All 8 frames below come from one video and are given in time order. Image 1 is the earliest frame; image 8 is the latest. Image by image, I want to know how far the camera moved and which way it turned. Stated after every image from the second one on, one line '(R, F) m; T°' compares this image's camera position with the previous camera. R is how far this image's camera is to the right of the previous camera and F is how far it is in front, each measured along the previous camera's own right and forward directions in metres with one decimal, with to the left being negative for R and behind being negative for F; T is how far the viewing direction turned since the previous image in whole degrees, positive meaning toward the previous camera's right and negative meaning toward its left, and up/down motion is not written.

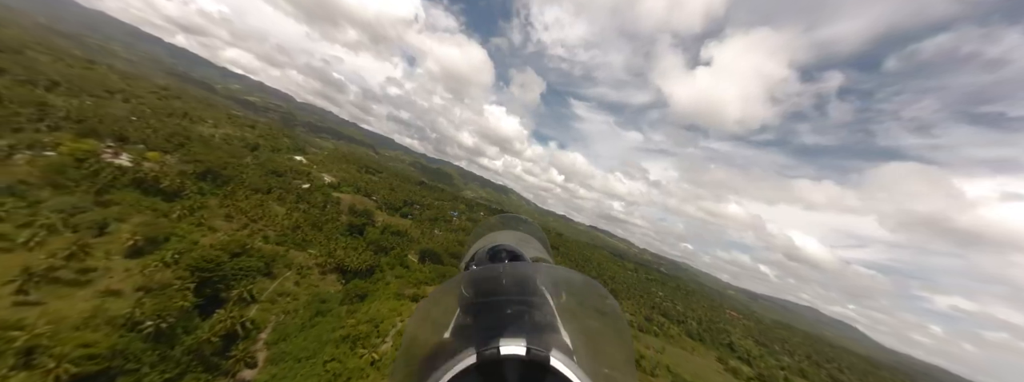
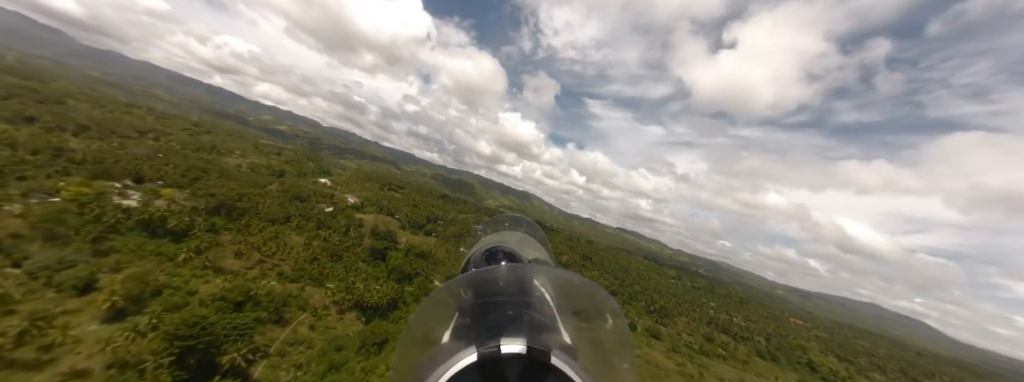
(-0.6, +2.0) m; -4°
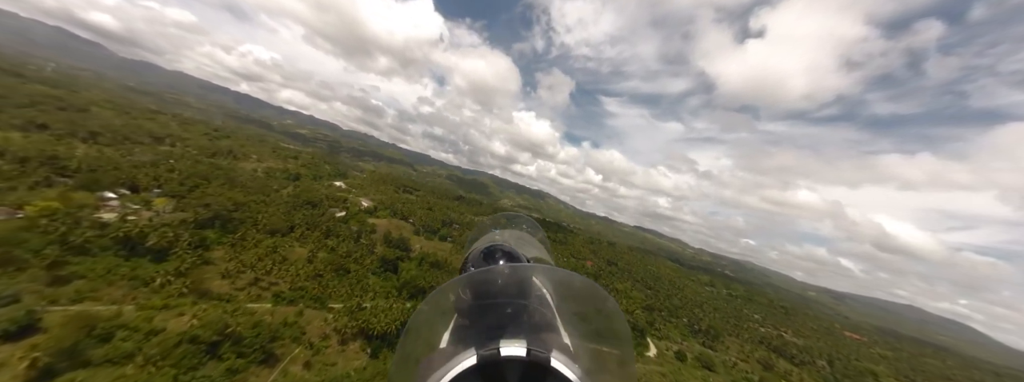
(-0.6, +2.2) m; -3°
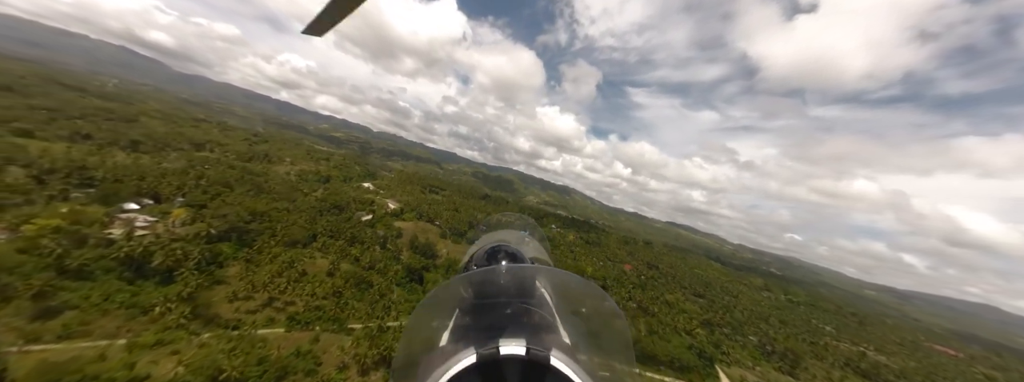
(-0.6, +2.1) m; -5°
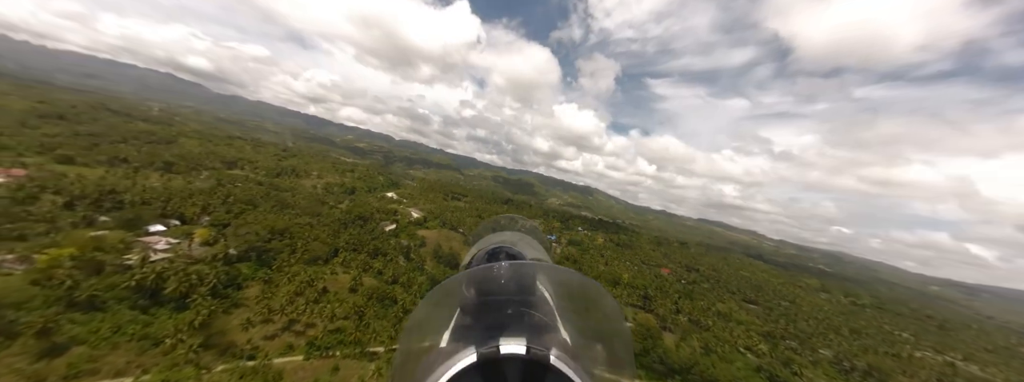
(-0.4, +1.3) m; -4°
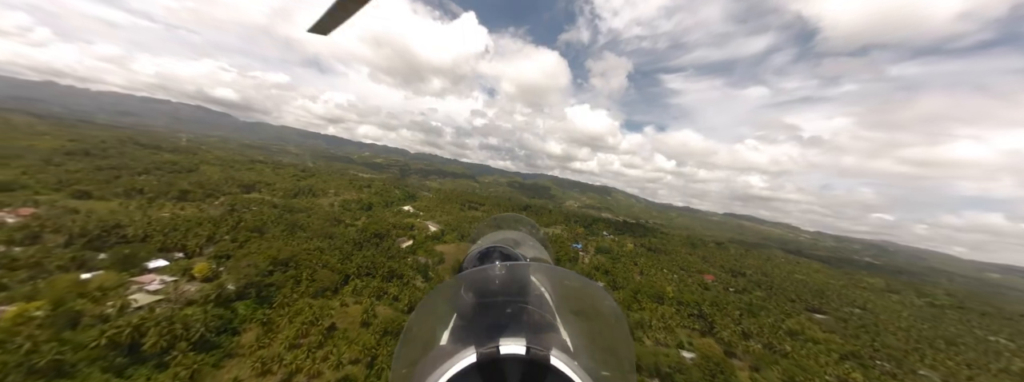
(-0.4, +1.7) m; -3°
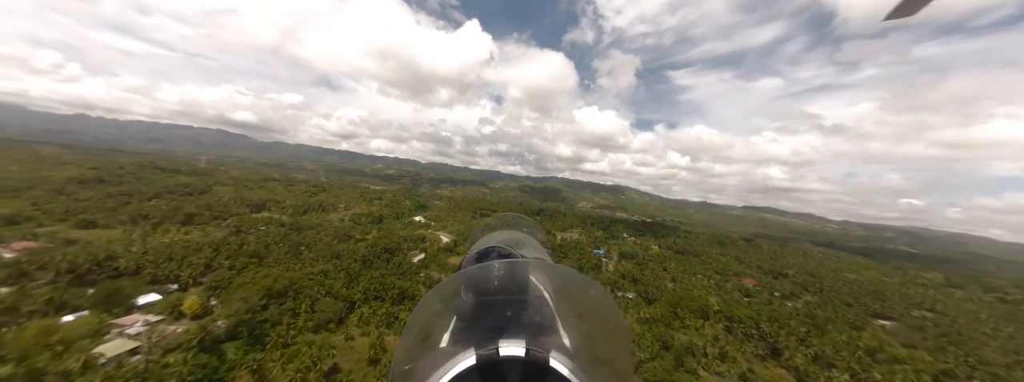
(-0.3, +1.5) m; -2°
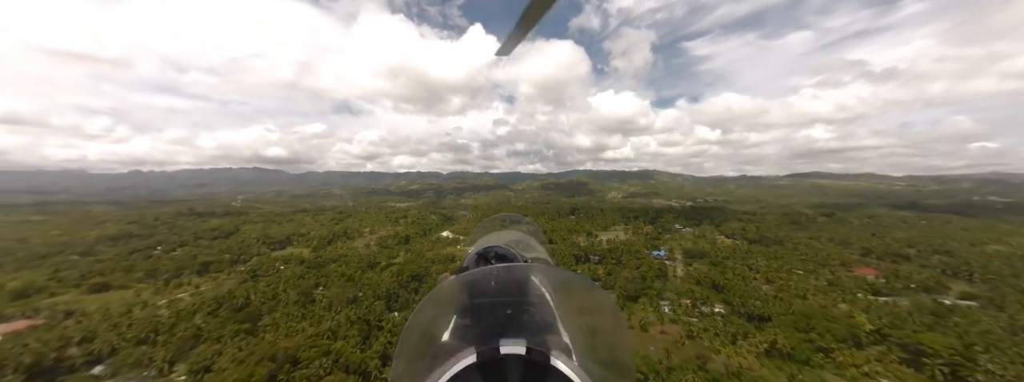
(-0.7, +3.4) m; -5°
